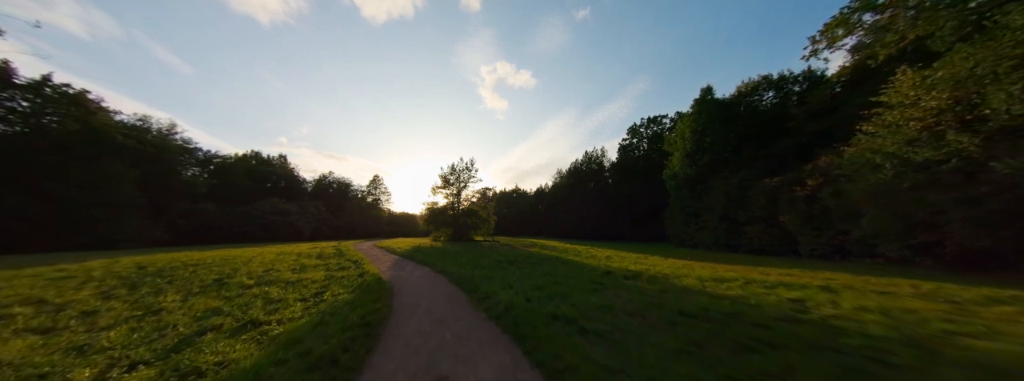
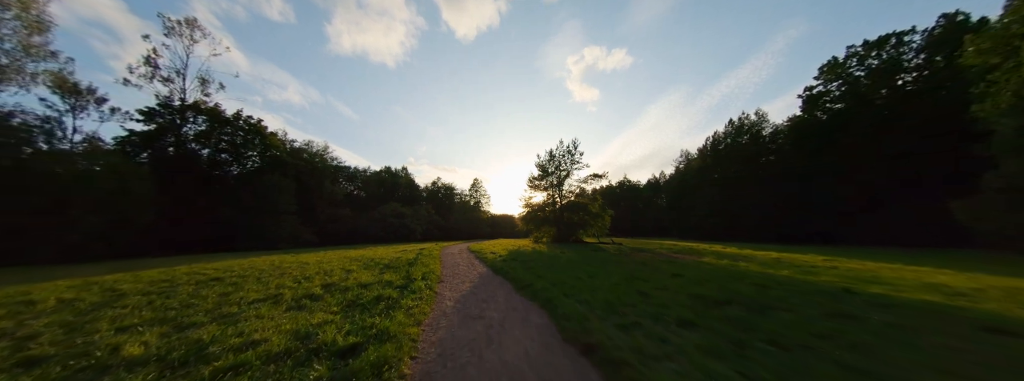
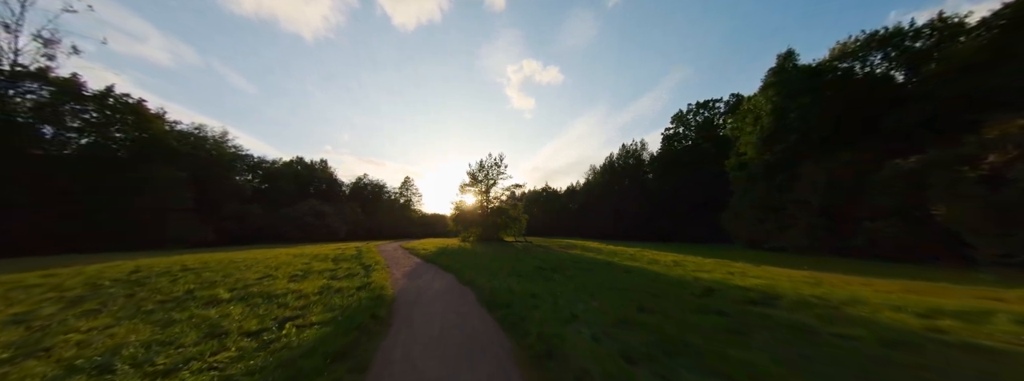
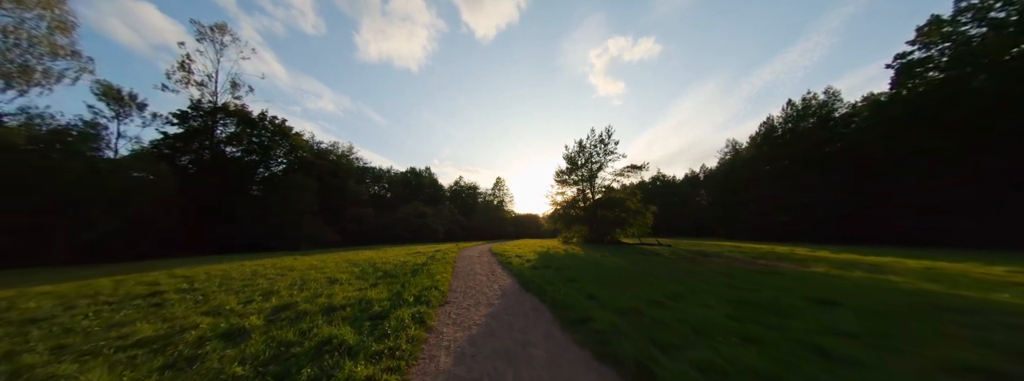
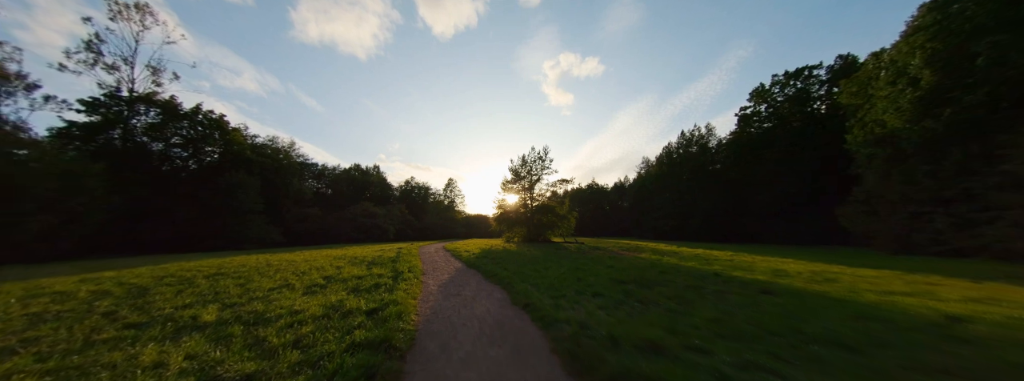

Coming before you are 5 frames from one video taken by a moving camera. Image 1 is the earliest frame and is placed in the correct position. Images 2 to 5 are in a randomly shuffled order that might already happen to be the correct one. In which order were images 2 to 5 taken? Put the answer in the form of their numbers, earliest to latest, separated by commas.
3, 5, 2, 4
